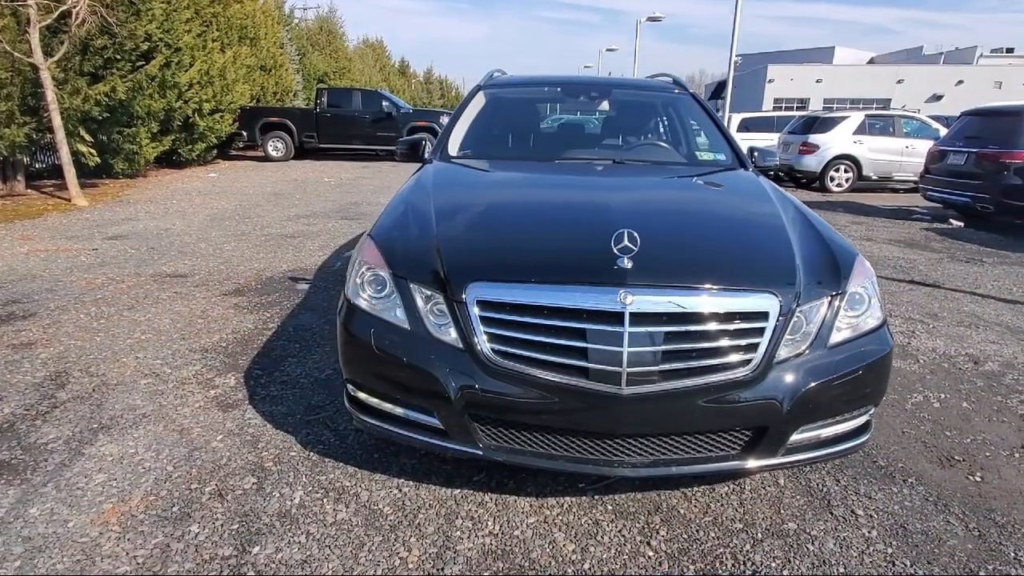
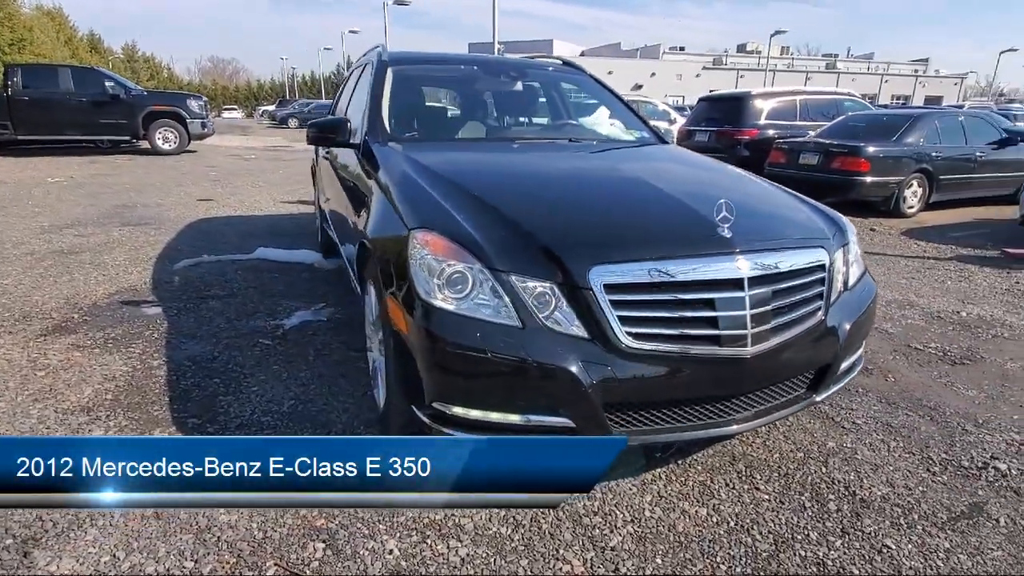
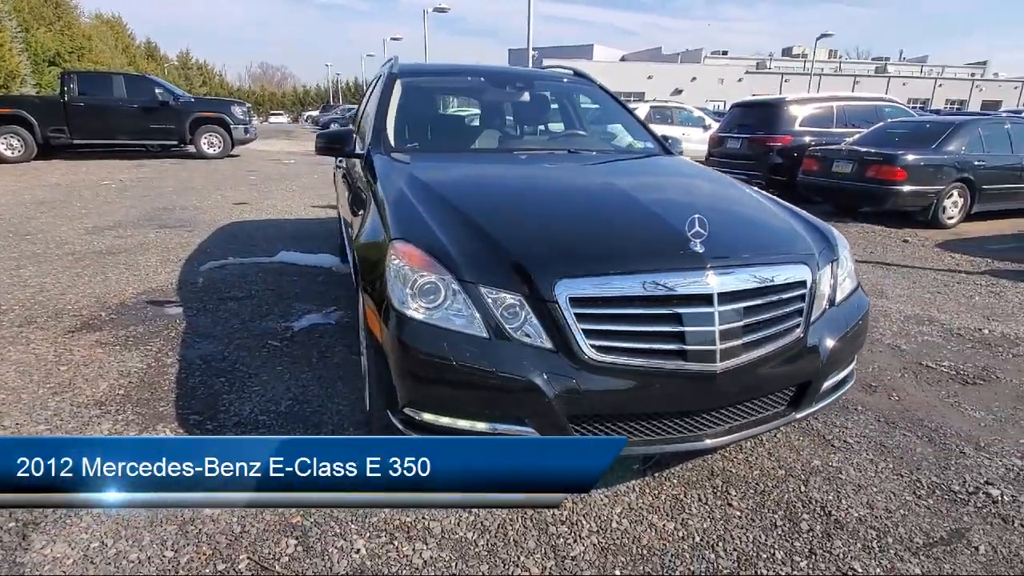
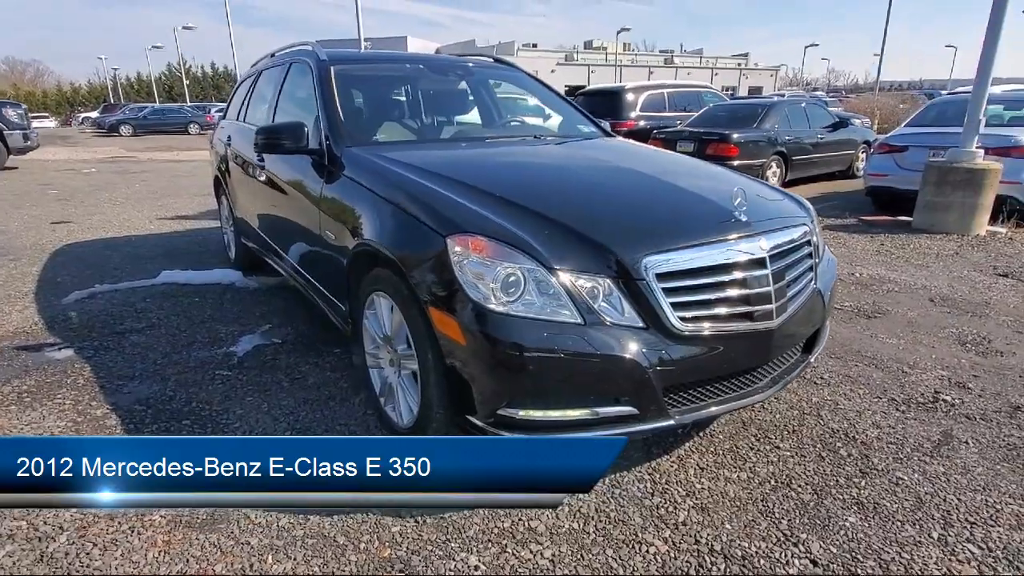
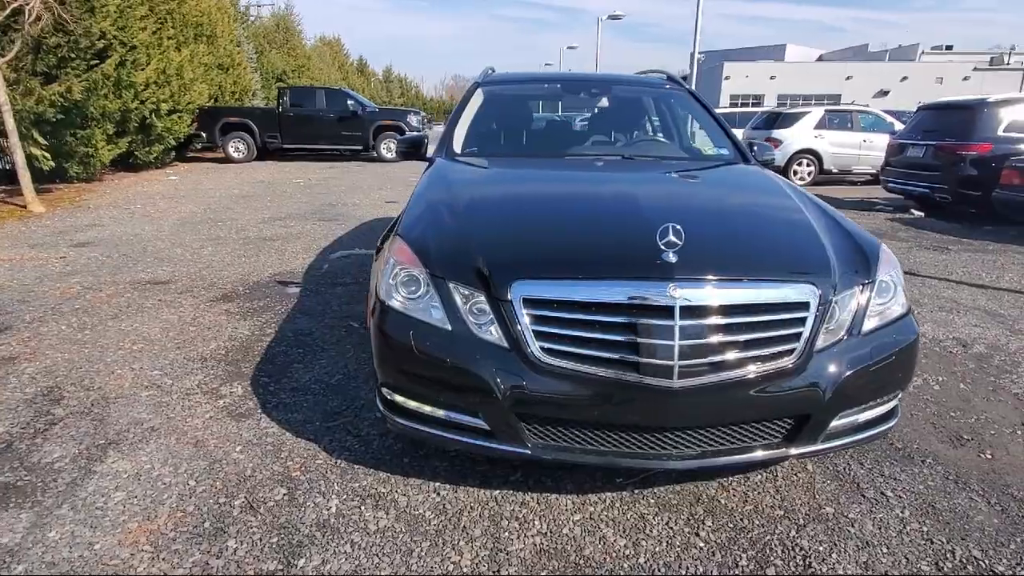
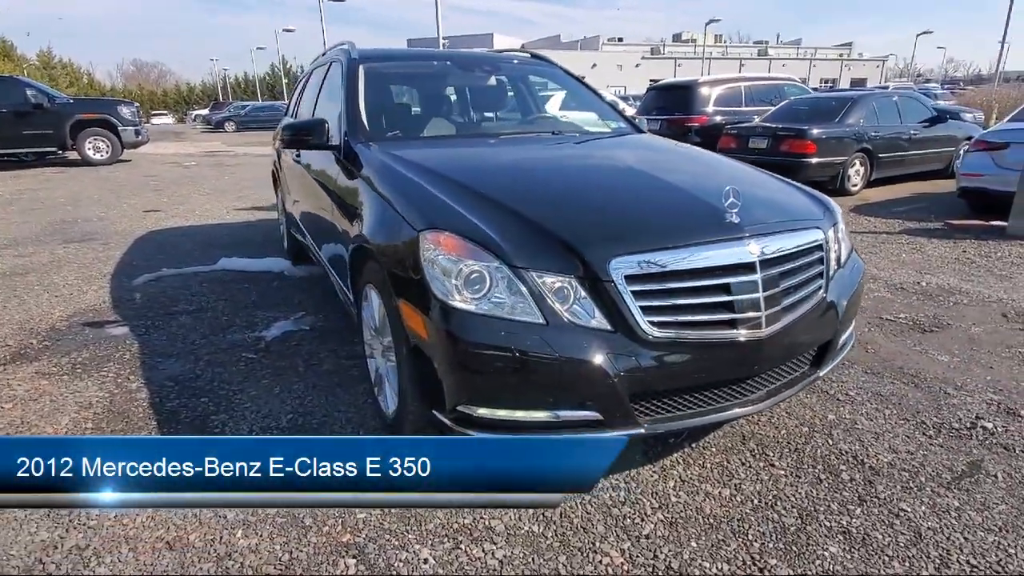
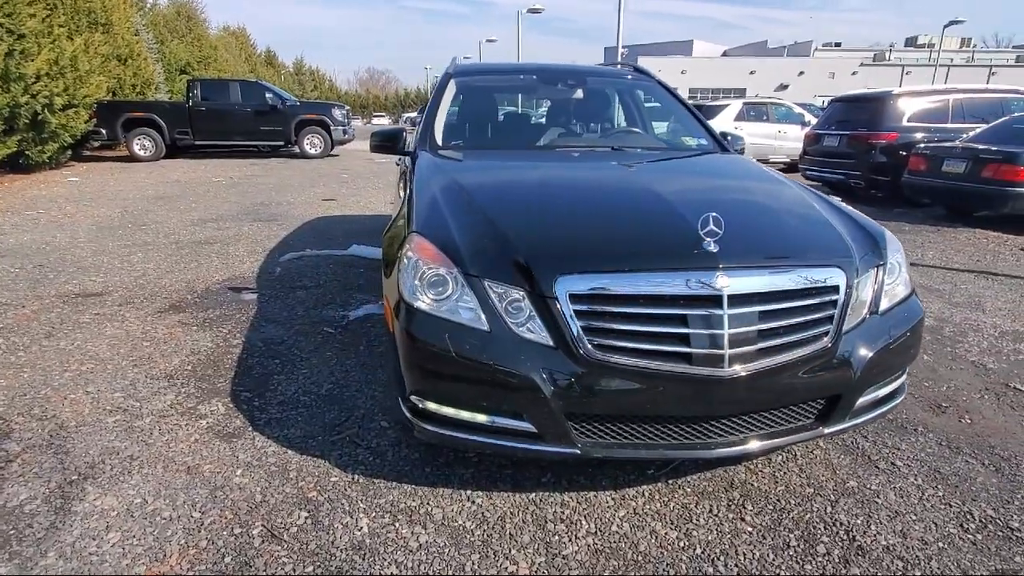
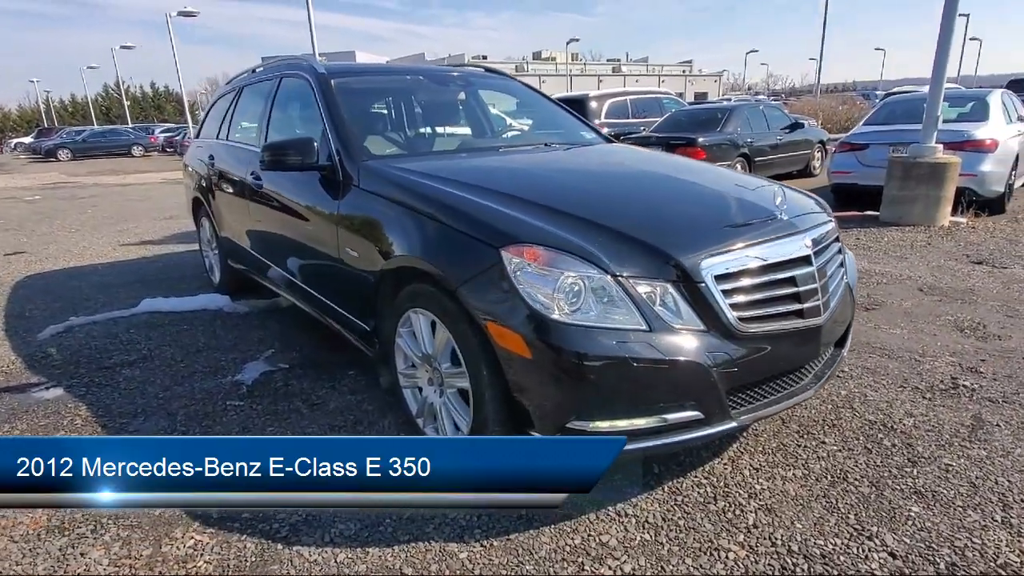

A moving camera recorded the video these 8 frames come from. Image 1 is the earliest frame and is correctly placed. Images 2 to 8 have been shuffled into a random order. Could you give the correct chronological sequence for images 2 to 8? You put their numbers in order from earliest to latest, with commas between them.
5, 7, 3, 2, 6, 4, 8
